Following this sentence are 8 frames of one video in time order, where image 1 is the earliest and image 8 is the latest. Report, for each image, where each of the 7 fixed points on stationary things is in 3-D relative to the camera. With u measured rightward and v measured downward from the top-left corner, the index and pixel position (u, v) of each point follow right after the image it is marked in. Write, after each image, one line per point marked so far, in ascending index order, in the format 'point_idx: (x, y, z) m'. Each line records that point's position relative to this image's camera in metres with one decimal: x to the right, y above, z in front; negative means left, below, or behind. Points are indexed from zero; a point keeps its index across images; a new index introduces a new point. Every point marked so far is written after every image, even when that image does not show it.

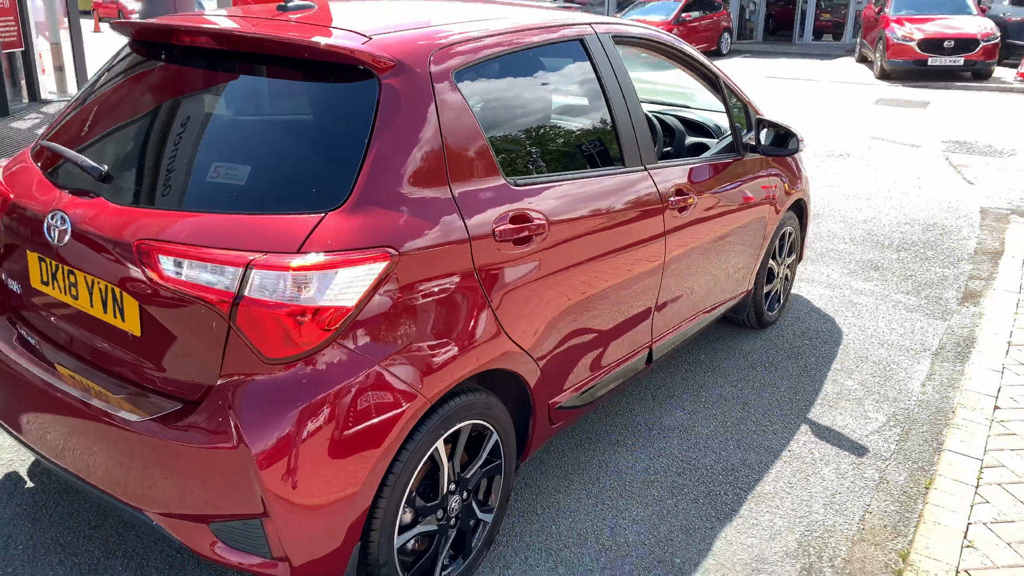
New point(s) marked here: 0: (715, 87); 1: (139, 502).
0: (+1.0, +1.0, +3.9) m
1: (-1.0, -0.6, +2.2) m
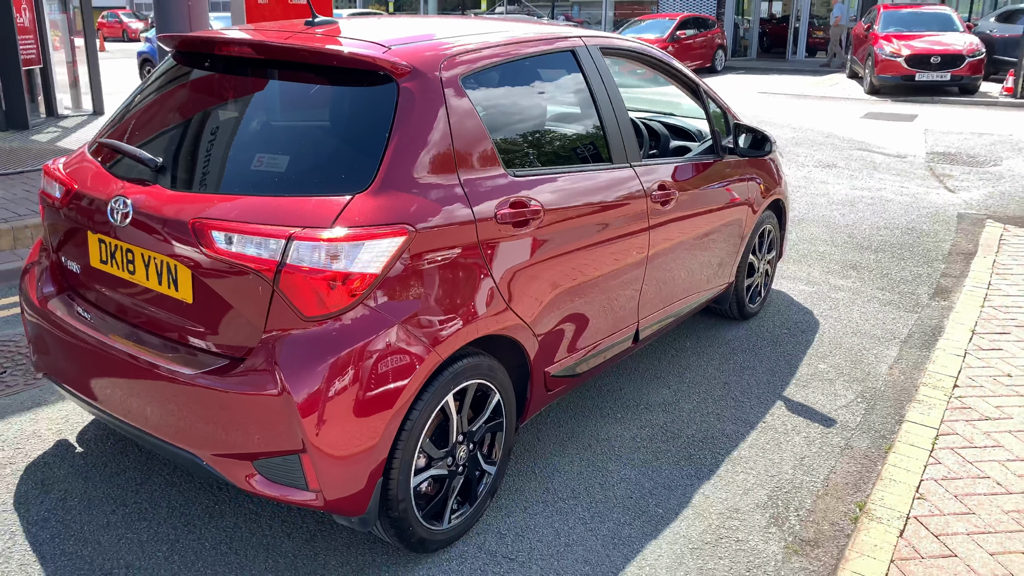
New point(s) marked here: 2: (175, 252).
0: (+1.0, +1.0, +4.3) m
1: (-1.0, -0.5, +2.5) m
2: (-1.0, +0.1, +2.5) m
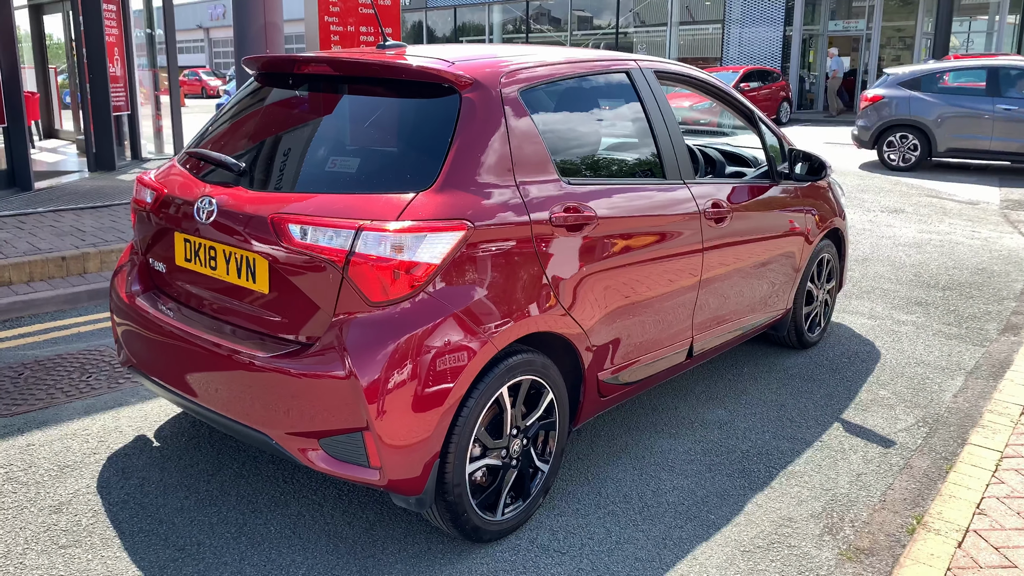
0: (+1.3, +0.9, +4.4) m
1: (-0.8, -0.4, +2.7) m
2: (-0.8, +0.1, +2.7) m
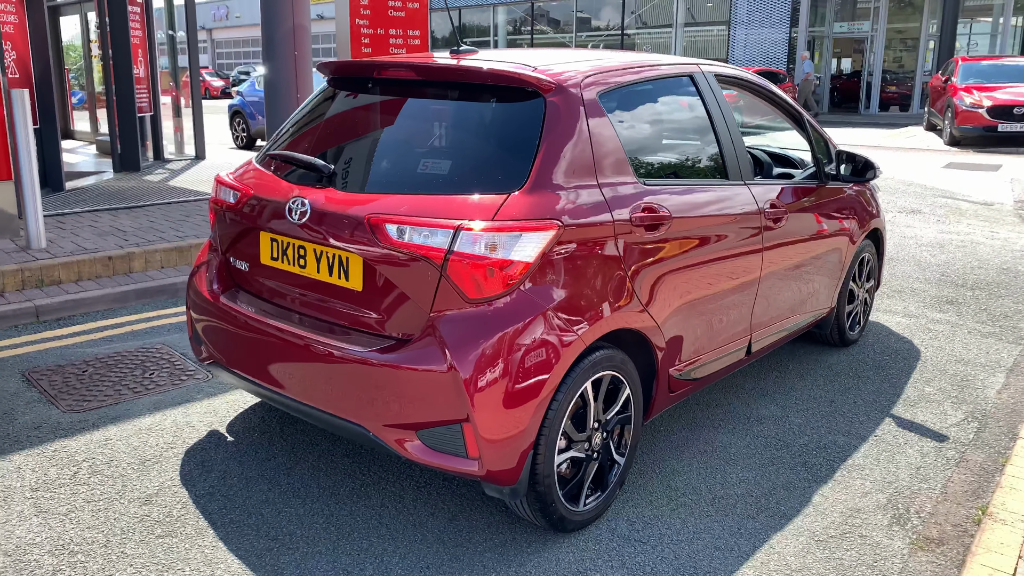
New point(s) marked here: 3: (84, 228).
0: (+1.6, +0.9, +4.5) m
1: (-0.5, -0.4, +2.7) m
2: (-0.6, +0.1, +2.8) m
3: (-3.5, +0.5, +6.6) m
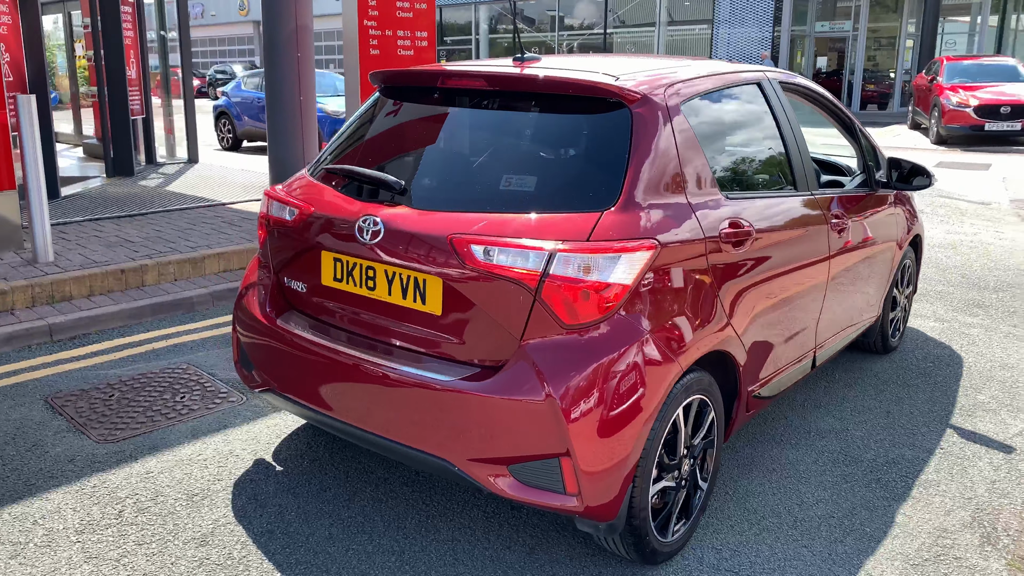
0: (+1.8, +0.9, +4.4) m
1: (-0.2, -0.5, +2.6) m
2: (-0.3, +0.1, +2.6) m
3: (-3.3, +0.4, +6.4) m
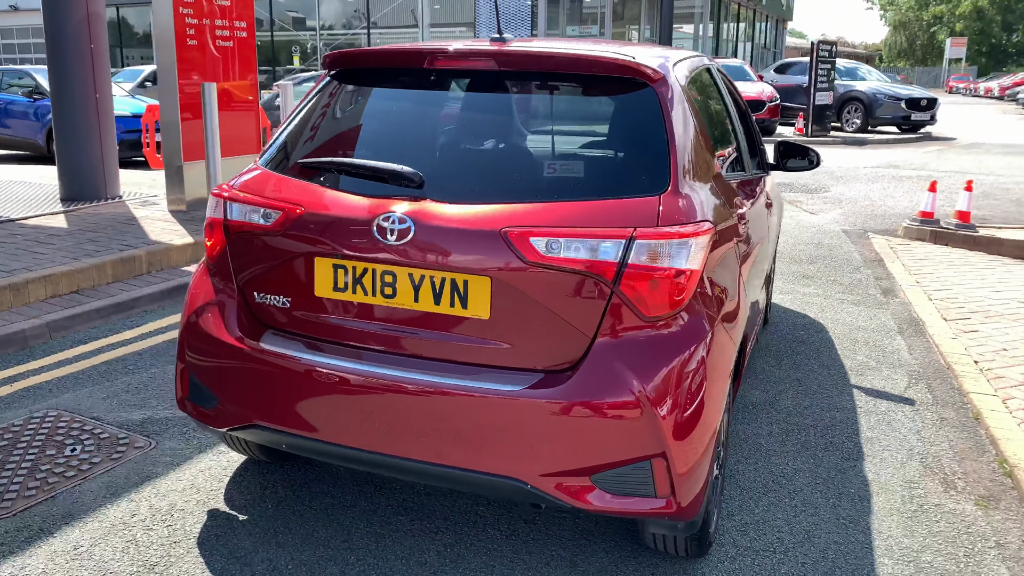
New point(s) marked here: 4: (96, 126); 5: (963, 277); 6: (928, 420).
0: (+1.3, +1.0, +4.7) m
1: (0.0, -0.5, +2.3) m
2: (-0.1, +0.1, +2.3) m
3: (-4.1, +0.1, +5.0) m
4: (-3.8, +1.5, +7.3) m
5: (+4.1, +0.1, +7.3) m
6: (+2.0, -0.6, +4.0) m
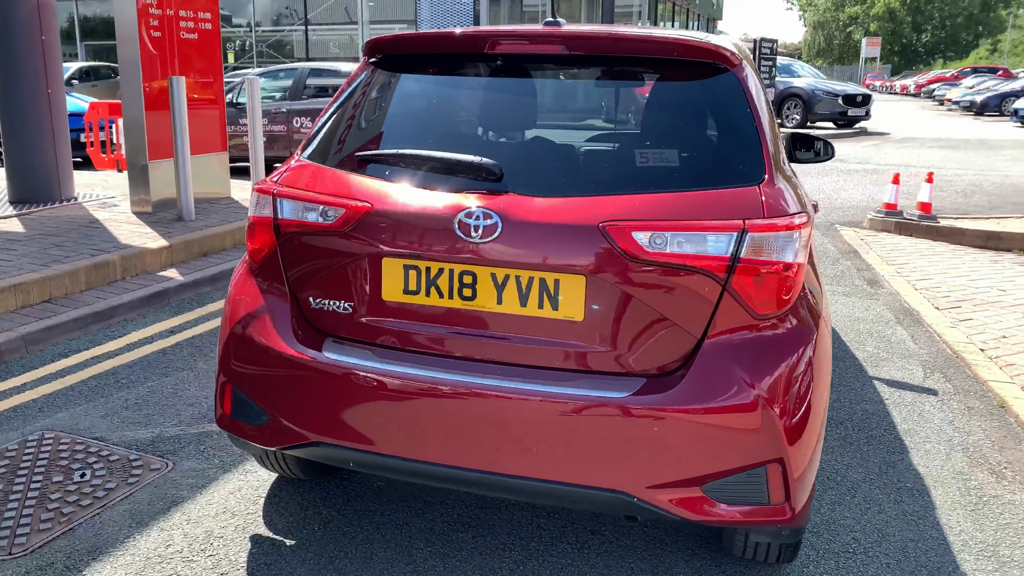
0: (+1.4, +1.0, +4.6) m
1: (+0.2, -0.5, +2.2) m
2: (+0.1, +0.1, +2.2) m
3: (-4.1, 0.0, +4.5) m
4: (-3.9, +1.4, +6.8) m
5: (+3.9, +0.2, +7.5) m
6: (+2.2, -0.6, +4.0) m
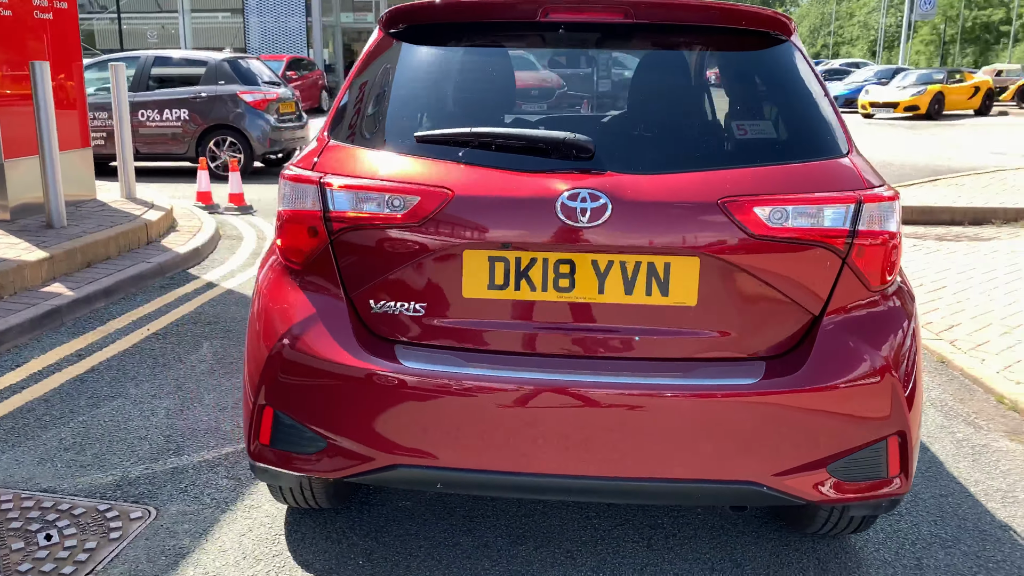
0: (+1.0, +1.1, +4.6) m
1: (+0.5, -0.5, +2.0) m
2: (+0.4, +0.1, +2.0) m
3: (-4.2, -0.2, +3.5) m
4: (-4.6, +1.2, +5.7) m
5: (+3.0, +0.5, +8.0) m
6: (+2.1, -0.4, +4.2) m
